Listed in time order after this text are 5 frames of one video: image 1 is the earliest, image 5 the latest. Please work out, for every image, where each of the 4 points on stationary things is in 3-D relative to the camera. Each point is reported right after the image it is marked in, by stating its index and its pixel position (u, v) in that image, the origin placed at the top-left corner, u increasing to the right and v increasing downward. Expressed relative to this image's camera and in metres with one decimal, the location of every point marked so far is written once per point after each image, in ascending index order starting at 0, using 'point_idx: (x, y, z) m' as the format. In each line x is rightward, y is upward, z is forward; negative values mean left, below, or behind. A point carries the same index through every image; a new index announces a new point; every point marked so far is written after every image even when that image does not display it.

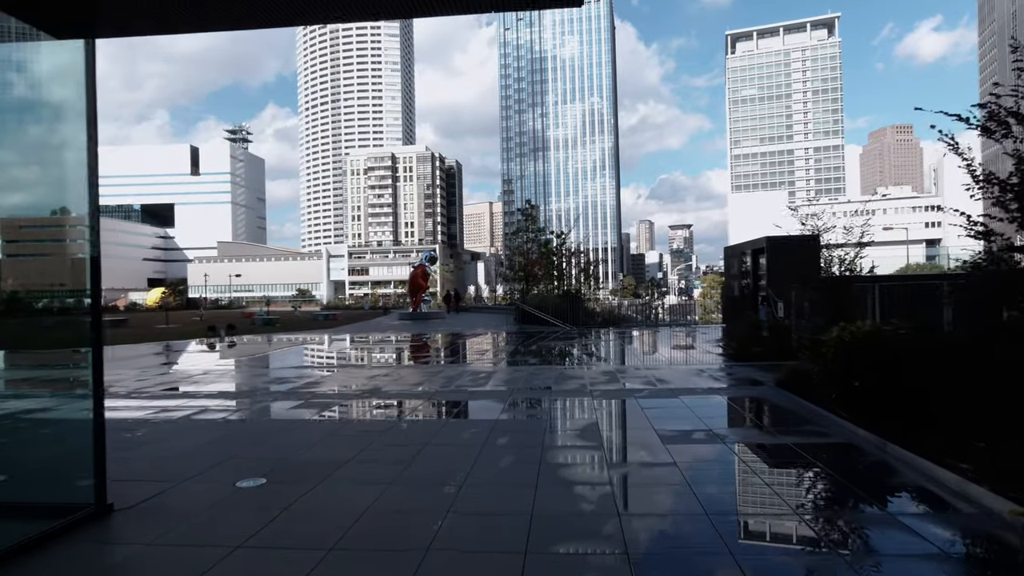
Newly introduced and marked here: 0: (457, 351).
0: (-1.3, -1.9, +18.3) m
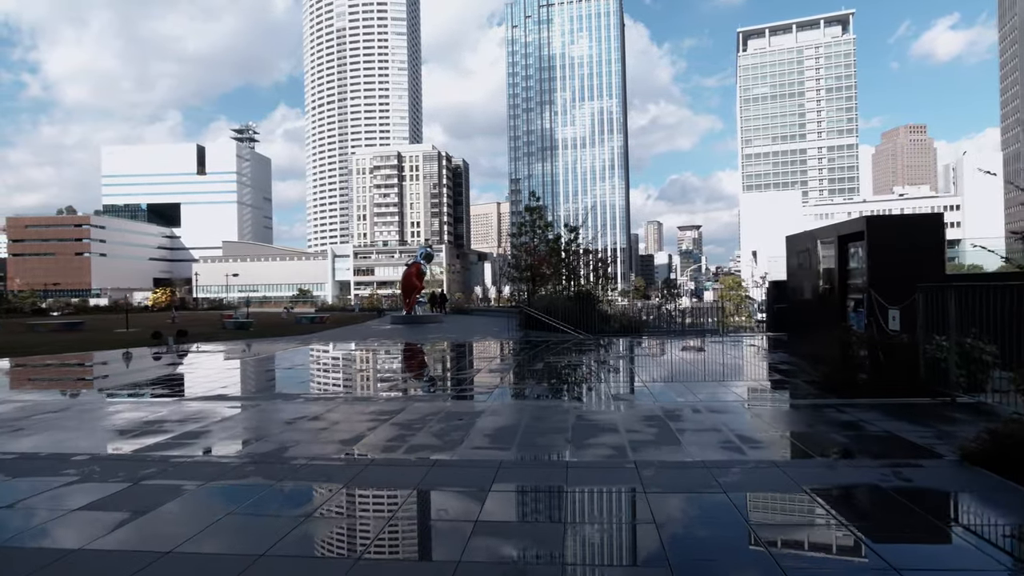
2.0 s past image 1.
0: (-1.2, -1.9, +16.1) m
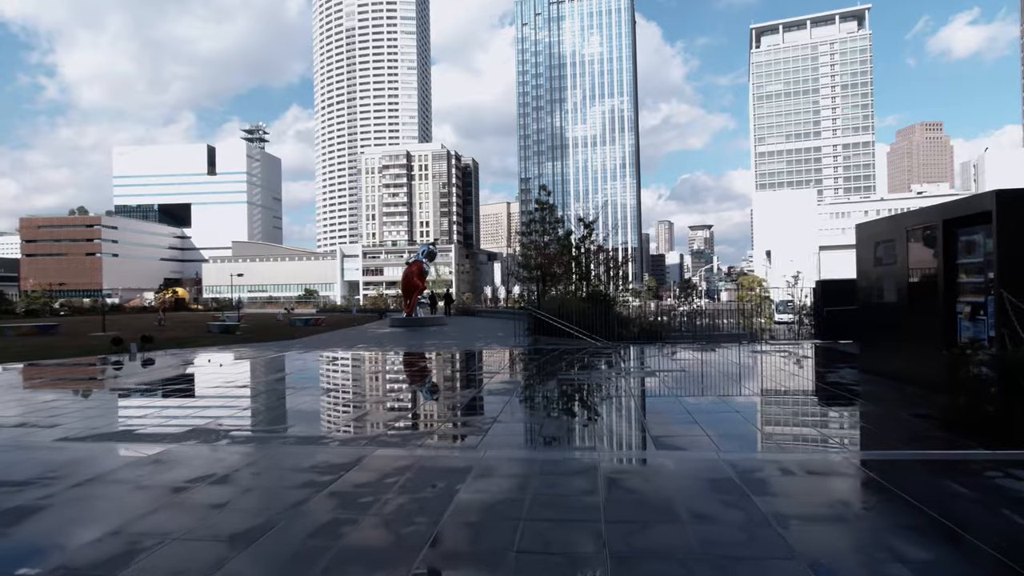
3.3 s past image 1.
0: (-1.0, -1.9, +14.7) m
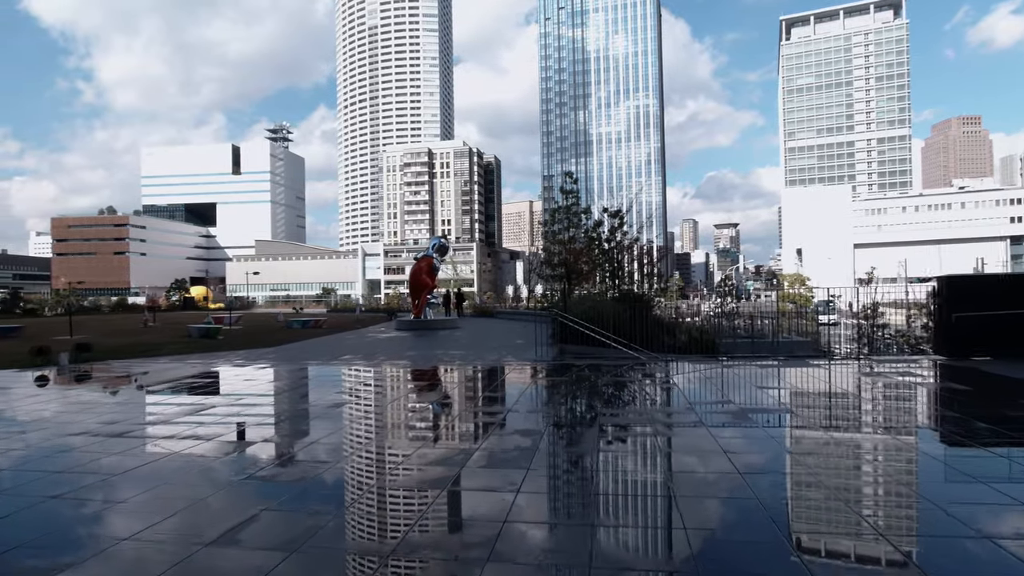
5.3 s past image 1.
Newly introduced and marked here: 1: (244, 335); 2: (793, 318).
0: (-0.6, -1.9, +12.5) m
1: (-8.0, -1.4, +19.3) m
2: (+8.1, -0.9, +18.3) m
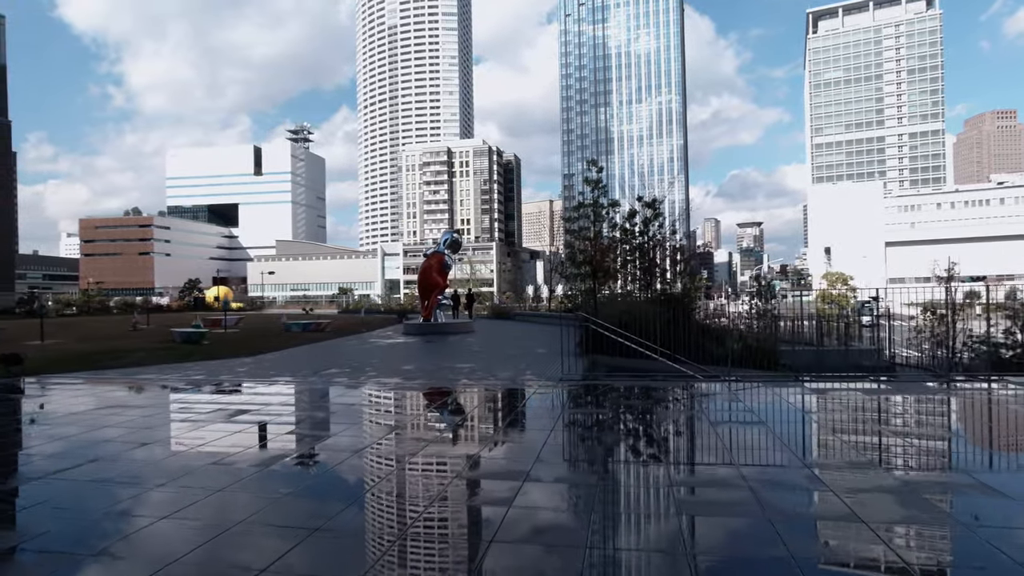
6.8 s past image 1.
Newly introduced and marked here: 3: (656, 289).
0: (-0.3, -1.9, +10.9) m
1: (-7.5, -1.4, +17.8) m
2: (+8.6, -0.8, +16.4) m
3: (+4.2, 0.0, +19.7) m
